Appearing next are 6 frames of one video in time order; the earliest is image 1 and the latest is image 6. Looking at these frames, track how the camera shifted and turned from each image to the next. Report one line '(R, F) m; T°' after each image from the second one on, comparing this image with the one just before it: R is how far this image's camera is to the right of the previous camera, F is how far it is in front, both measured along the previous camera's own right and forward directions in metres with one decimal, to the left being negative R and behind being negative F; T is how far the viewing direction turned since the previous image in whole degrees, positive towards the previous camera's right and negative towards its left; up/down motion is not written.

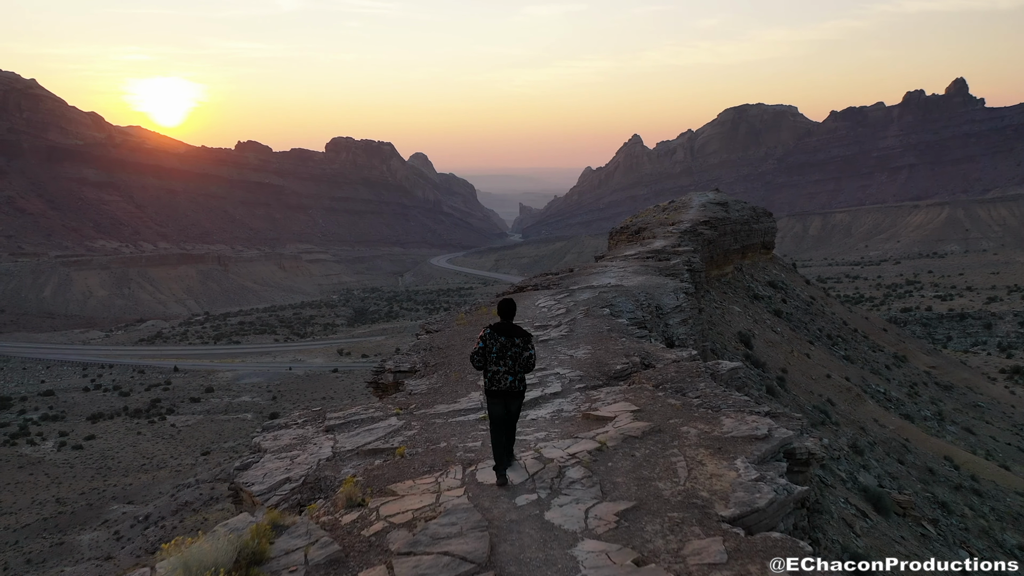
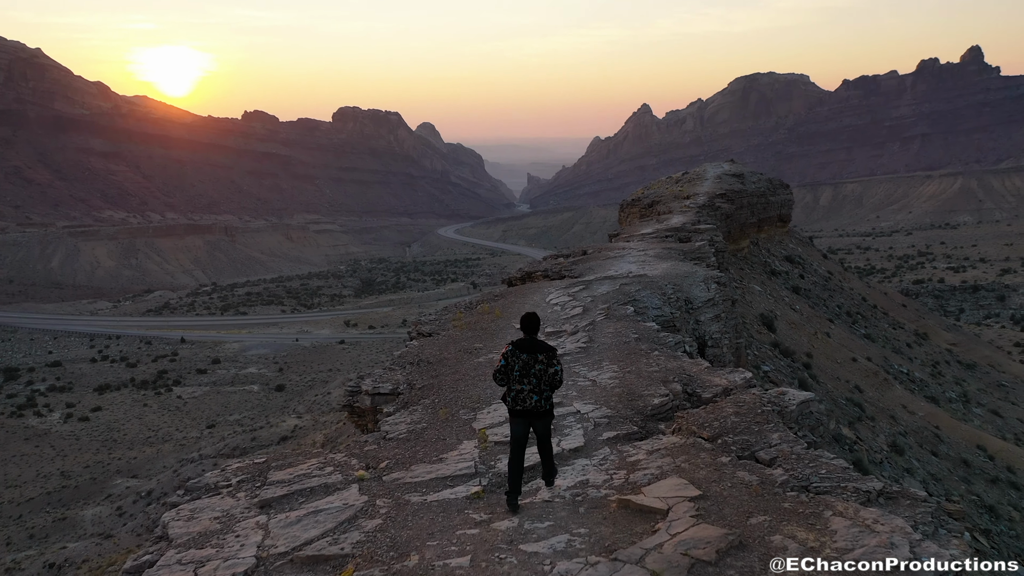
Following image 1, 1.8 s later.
(0.0, +1.1) m; 0°
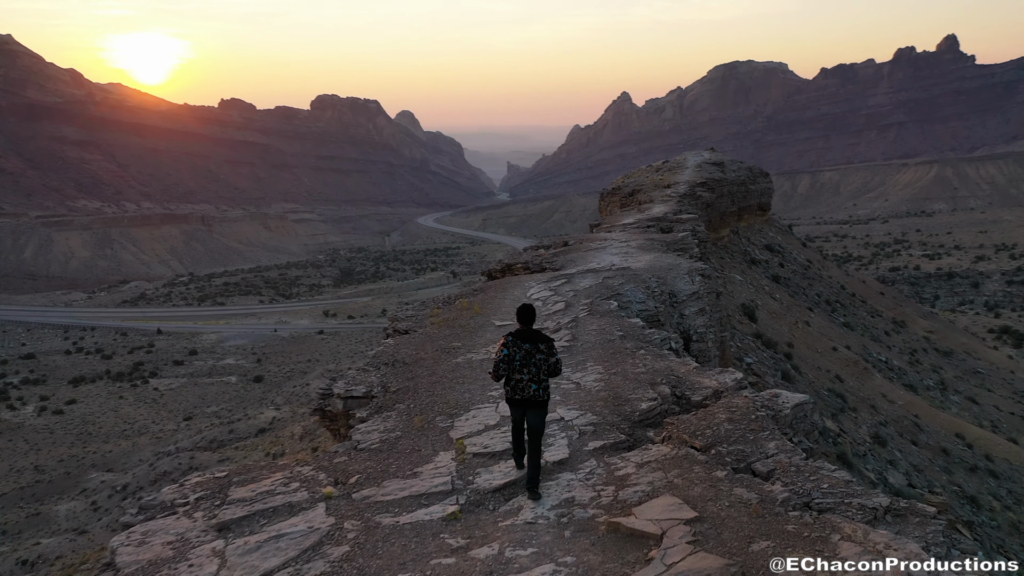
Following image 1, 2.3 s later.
(0.0, +0.2) m; +2°
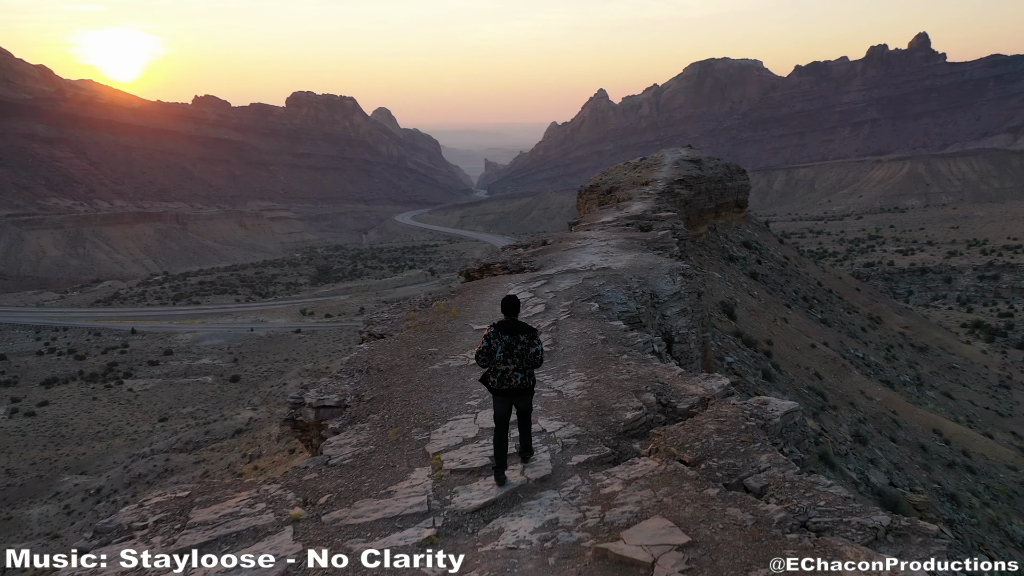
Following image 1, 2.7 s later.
(0.0, +0.2) m; +2°
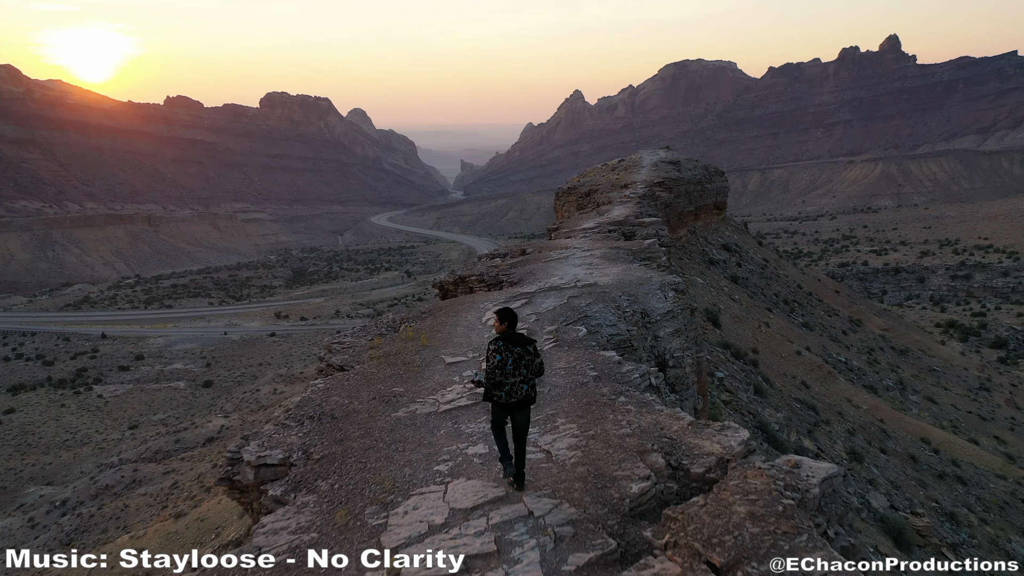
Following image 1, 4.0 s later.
(0.0, +0.7) m; +2°
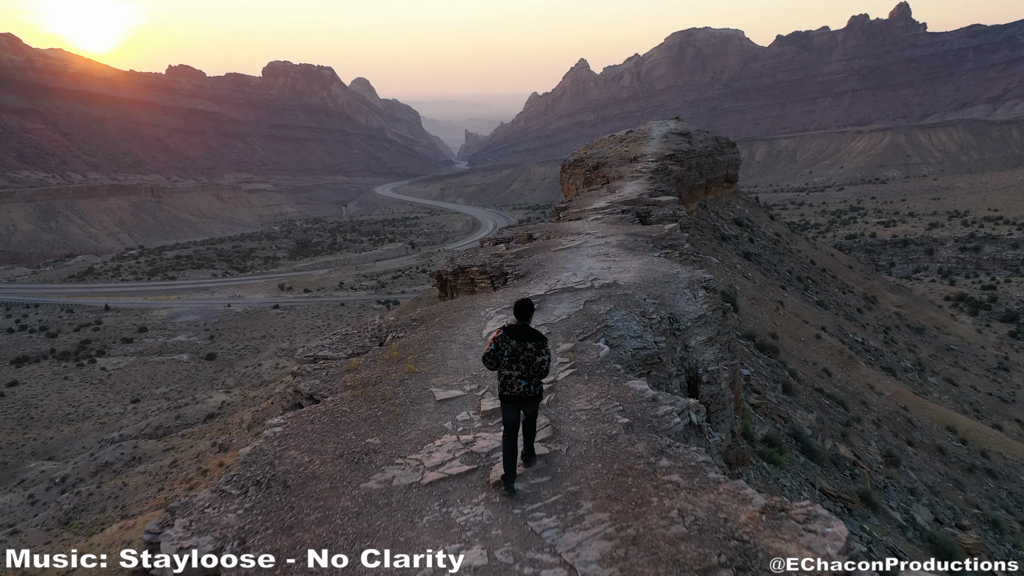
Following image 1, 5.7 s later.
(0.0, +1.0) m; 0°
